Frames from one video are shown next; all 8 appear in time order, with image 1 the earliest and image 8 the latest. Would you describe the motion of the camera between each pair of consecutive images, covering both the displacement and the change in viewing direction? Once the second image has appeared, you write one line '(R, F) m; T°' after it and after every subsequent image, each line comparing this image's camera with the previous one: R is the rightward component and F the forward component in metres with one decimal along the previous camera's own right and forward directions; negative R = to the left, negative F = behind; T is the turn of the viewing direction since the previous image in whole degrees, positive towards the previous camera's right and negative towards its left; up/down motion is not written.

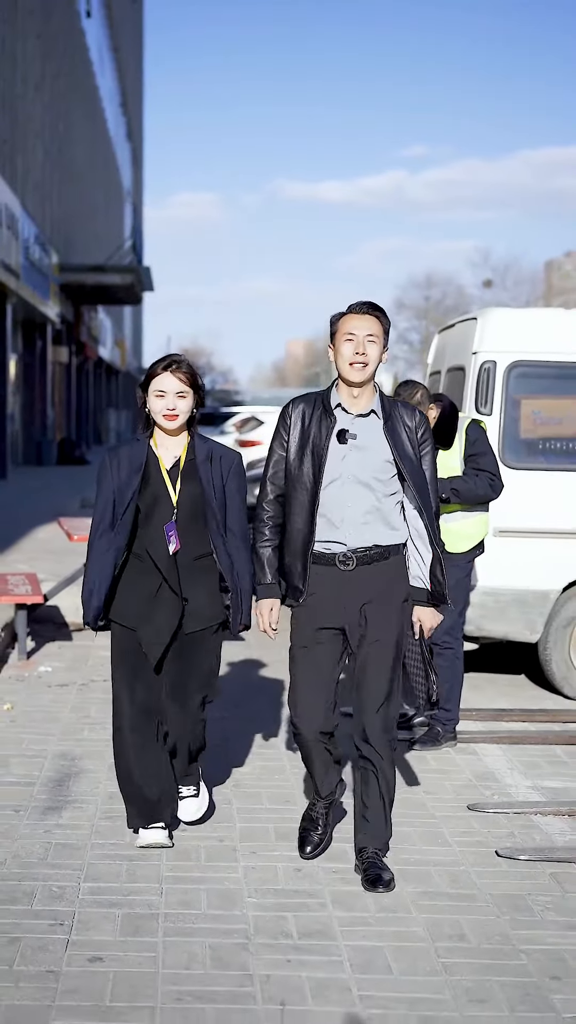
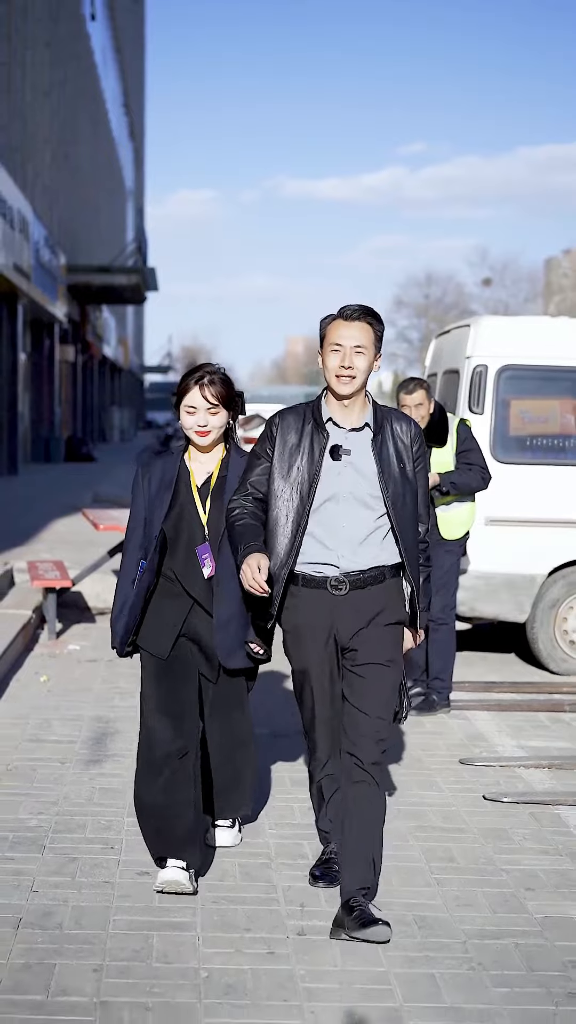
(0.0, -0.7) m; 0°
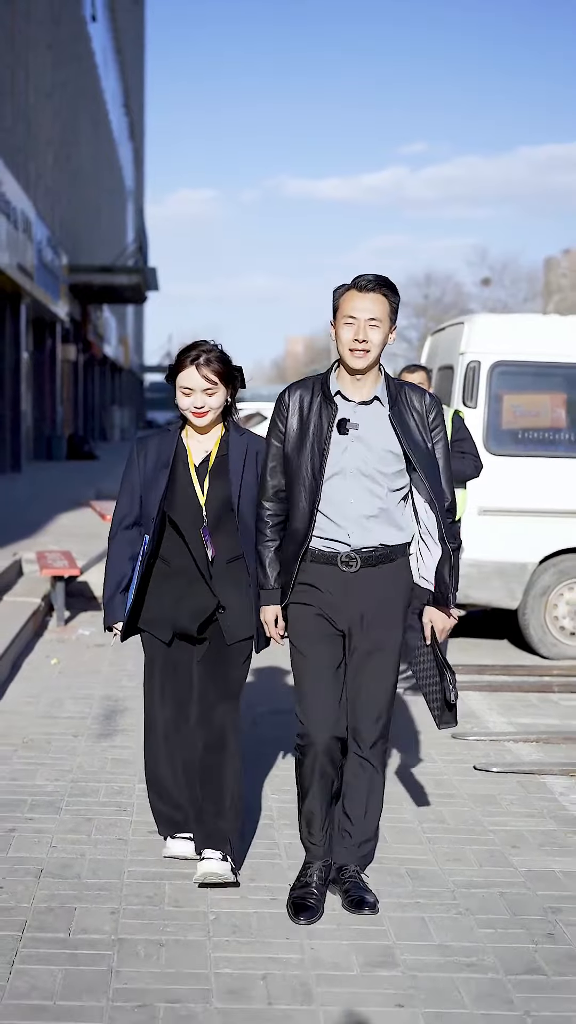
(0.0, -0.3) m; 0°
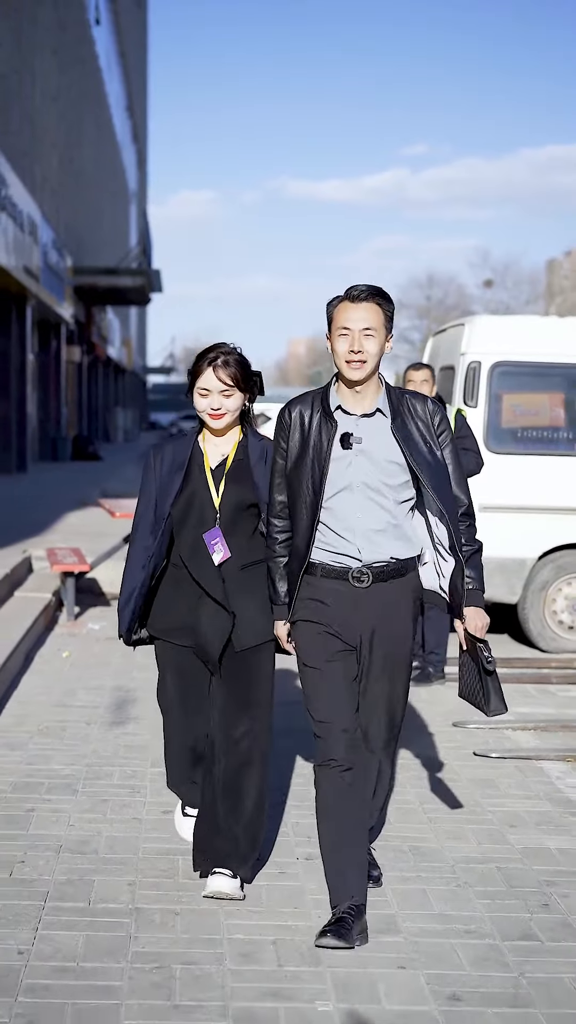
(0.0, -0.2) m; 0°
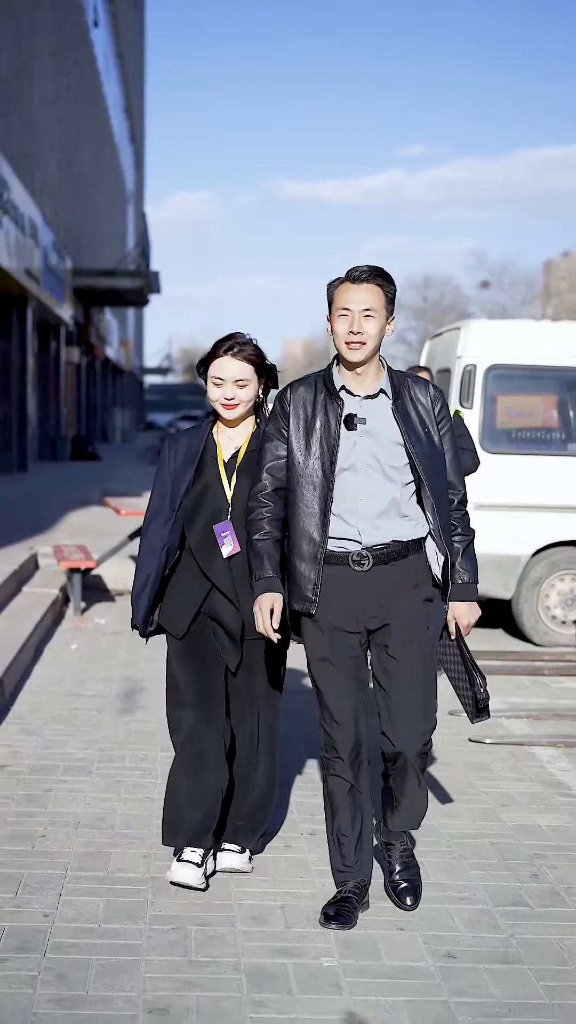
(0.0, -0.3) m; 0°
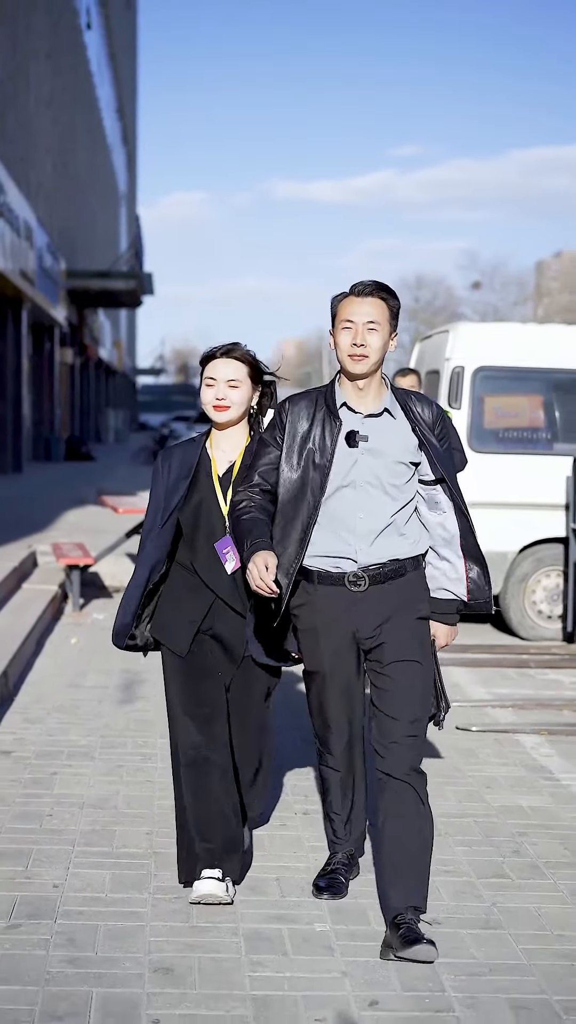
(0.0, -0.2) m; 0°
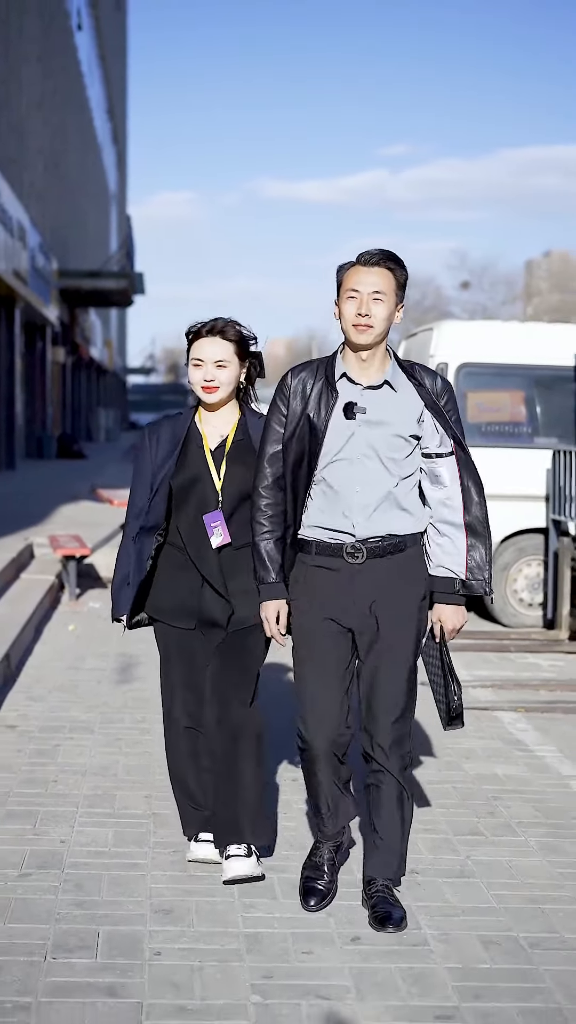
(0.0, -0.3) m; 0°
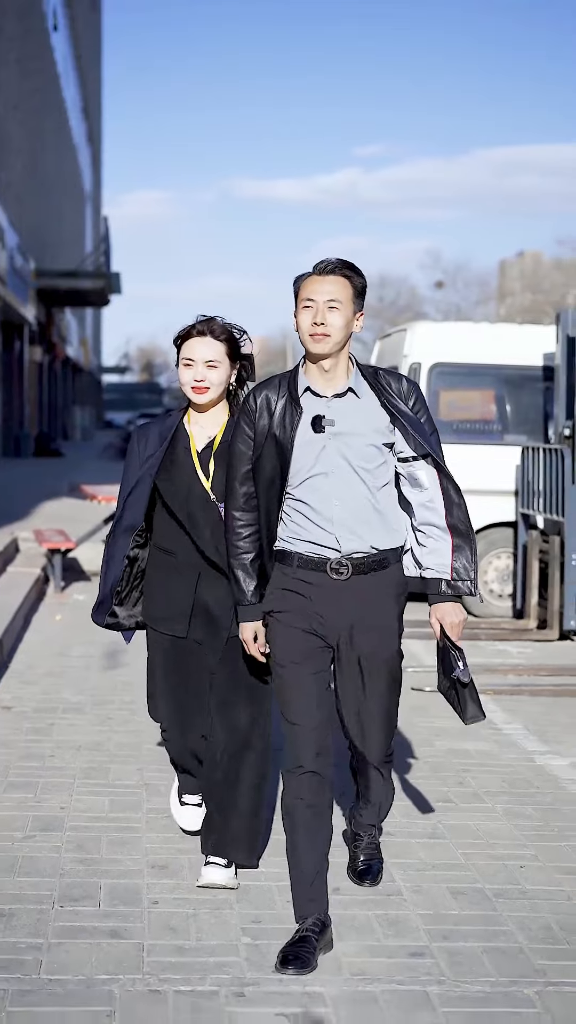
(0.0, -0.3) m; +1°
